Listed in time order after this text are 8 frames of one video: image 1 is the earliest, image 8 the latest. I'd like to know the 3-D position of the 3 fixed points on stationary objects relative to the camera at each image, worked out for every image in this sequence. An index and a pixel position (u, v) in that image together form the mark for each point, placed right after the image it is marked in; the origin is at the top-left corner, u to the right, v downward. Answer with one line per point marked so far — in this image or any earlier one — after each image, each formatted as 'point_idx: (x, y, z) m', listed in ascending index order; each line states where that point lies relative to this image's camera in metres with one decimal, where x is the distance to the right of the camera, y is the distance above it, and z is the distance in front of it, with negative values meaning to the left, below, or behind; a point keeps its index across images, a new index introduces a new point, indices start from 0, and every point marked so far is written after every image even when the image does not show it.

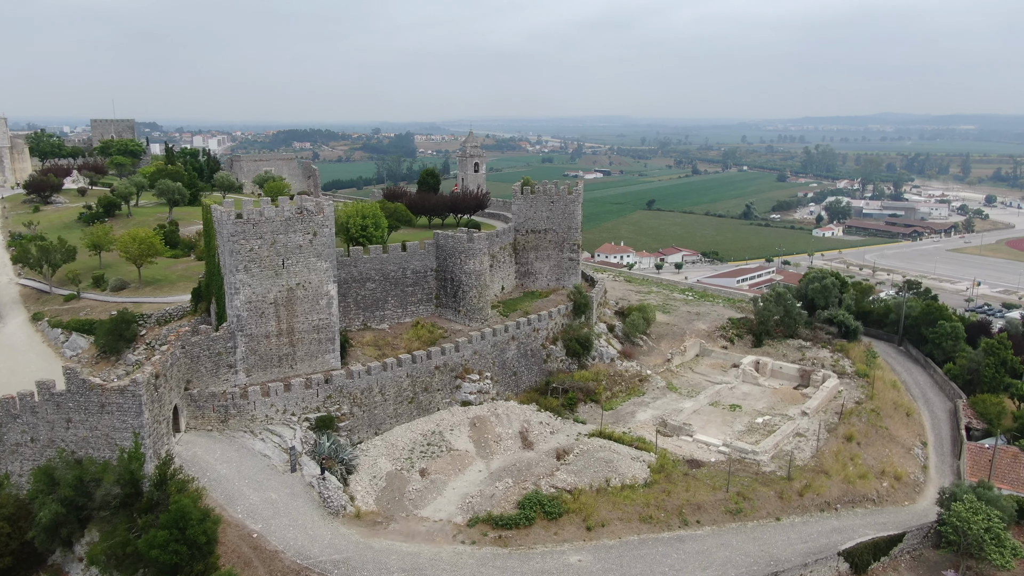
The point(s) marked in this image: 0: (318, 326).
0: (-5.1, -1.0, +19.9) m
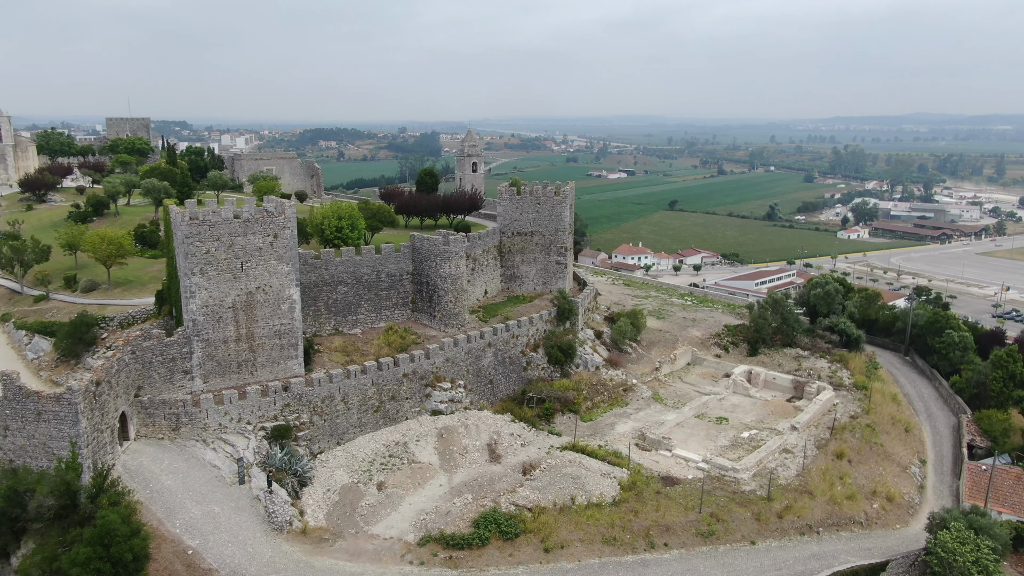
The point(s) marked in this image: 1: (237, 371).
0: (-5.9, -1.1, +19.2) m
1: (-6.9, -2.1, +18.8) m
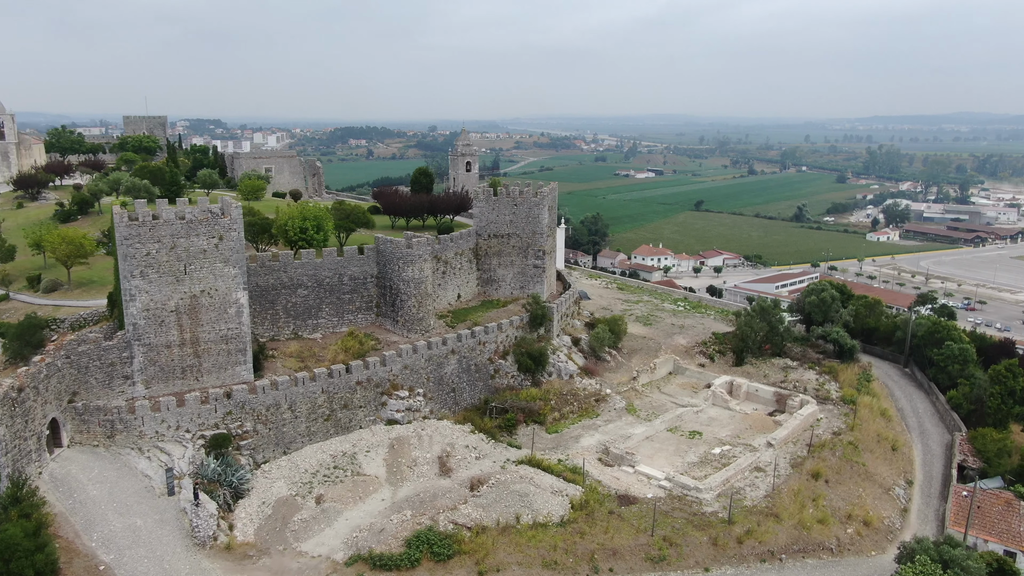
0: (-7.1, -1.2, +18.6) m
1: (-8.0, -2.1, +18.3) m
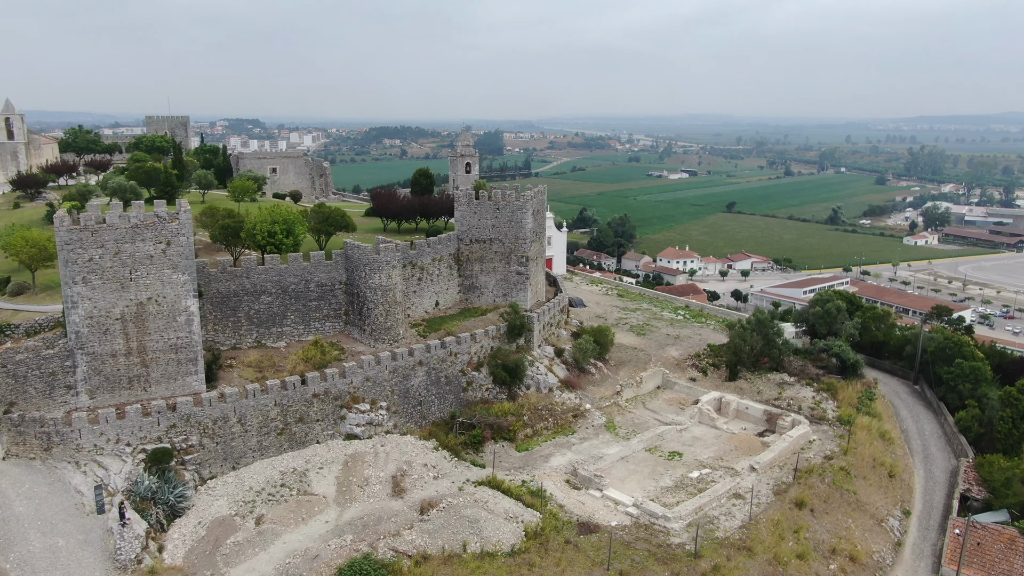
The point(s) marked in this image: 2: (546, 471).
0: (-8.0, -1.4, +17.9) m
1: (-9.0, -2.3, +17.6) m
2: (+0.9, -4.5, +18.7) m
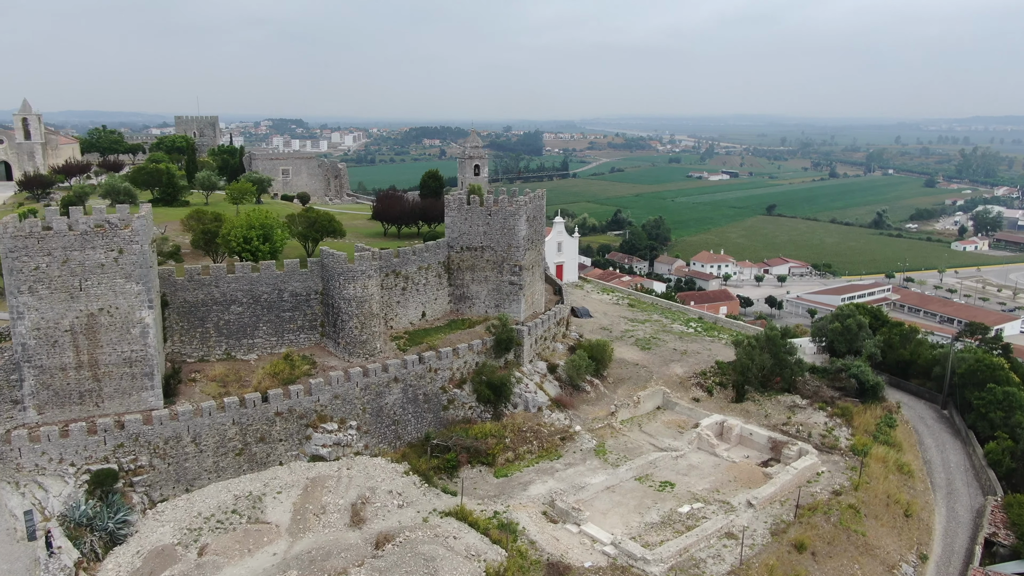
0: (-8.6, -1.6, +16.9) m
1: (-9.6, -2.5, +16.7) m
2: (+0.3, -4.9, +17.3) m
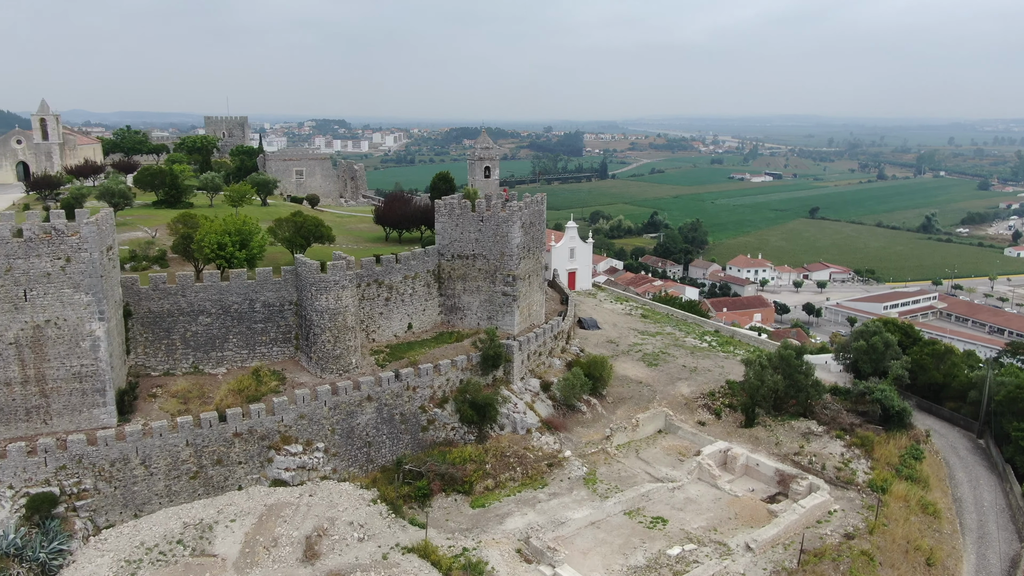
0: (-9.1, -1.8, +15.9) m
1: (-10.2, -2.7, +15.7) m
2: (-0.3, -5.2, +15.8) m
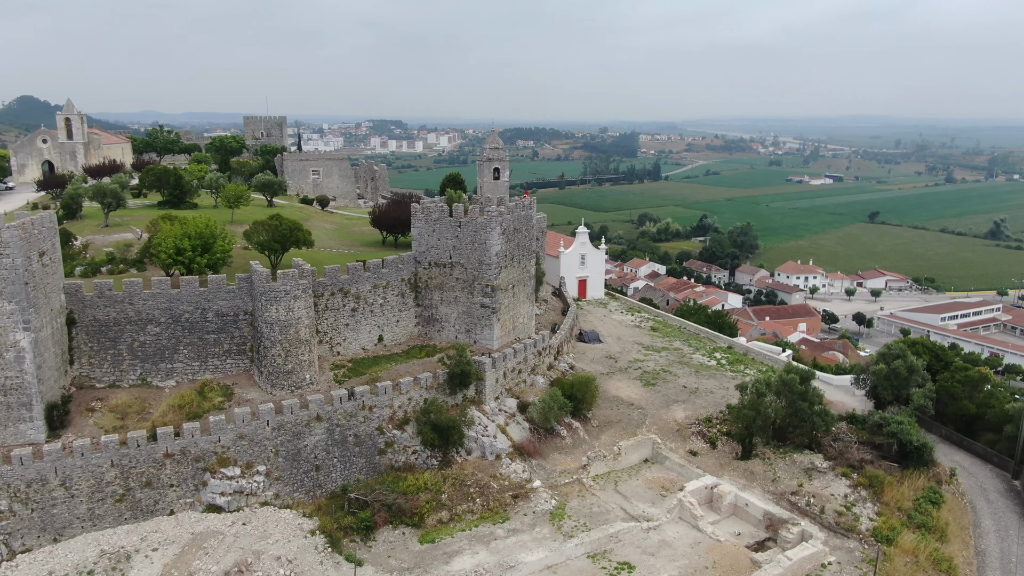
0: (-10.1, -2.0, +15.0) m
1: (-11.2, -2.9, +14.9) m
2: (-1.4, -5.5, +14.2) m
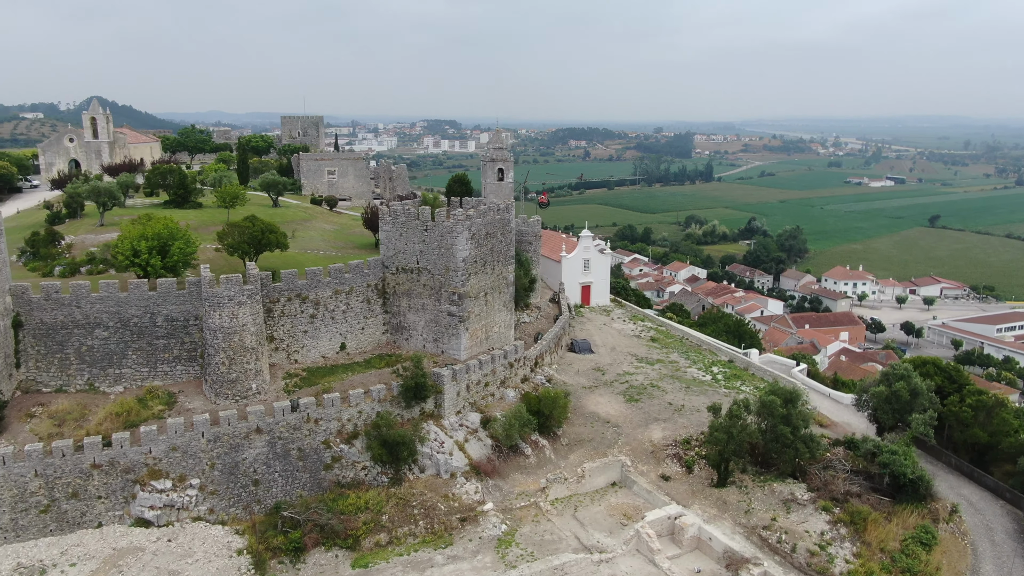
0: (-11.3, -2.0, +14.7) m
1: (-12.3, -2.9, +14.6) m
2: (-2.7, -5.6, +13.3) m
